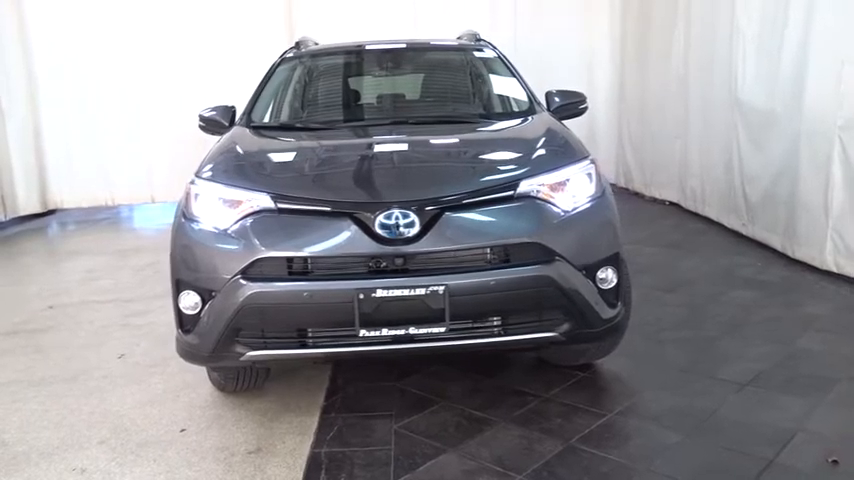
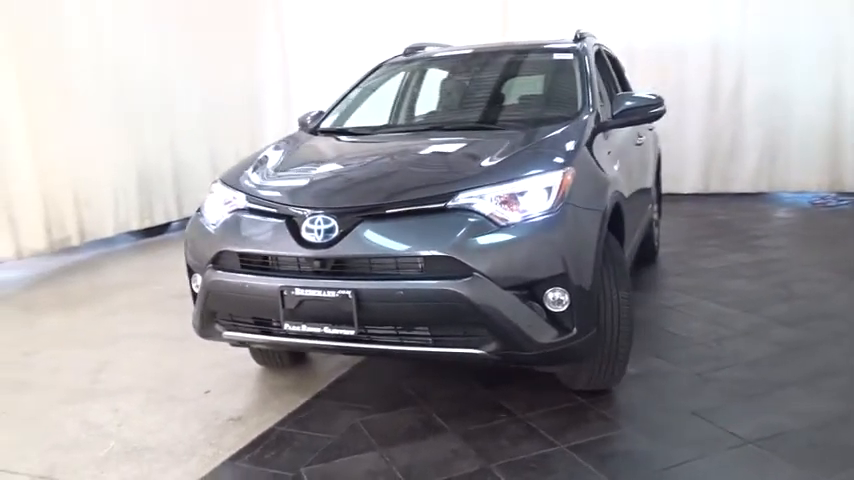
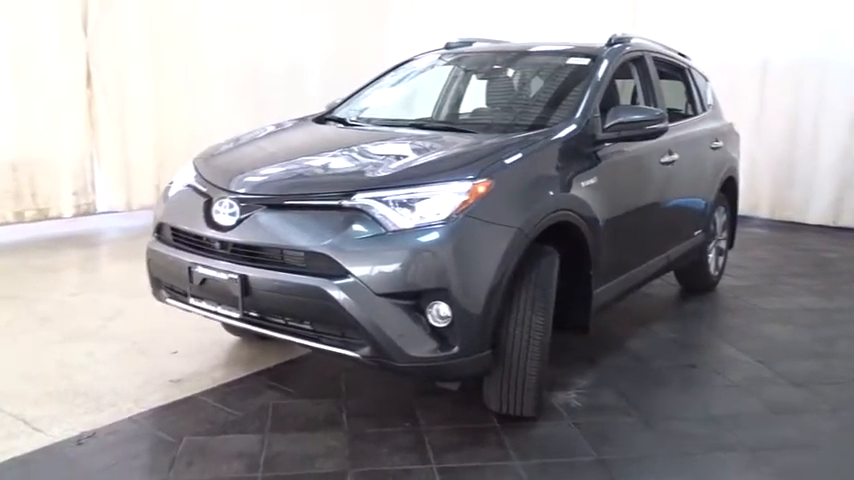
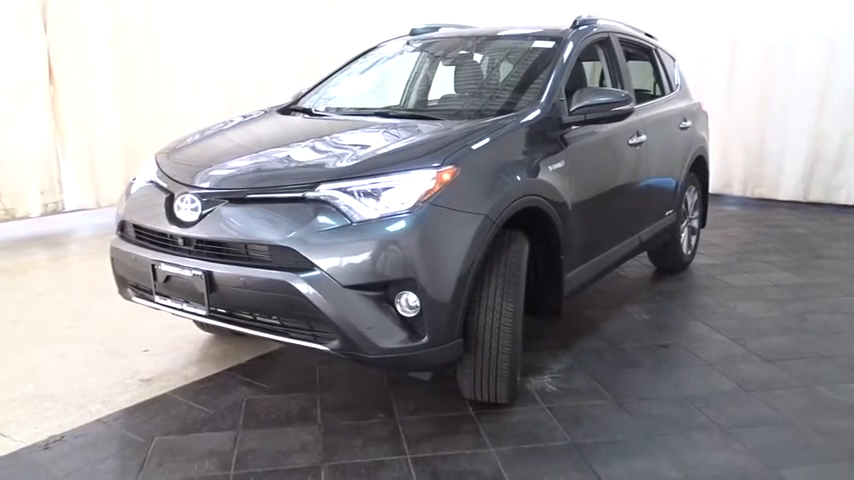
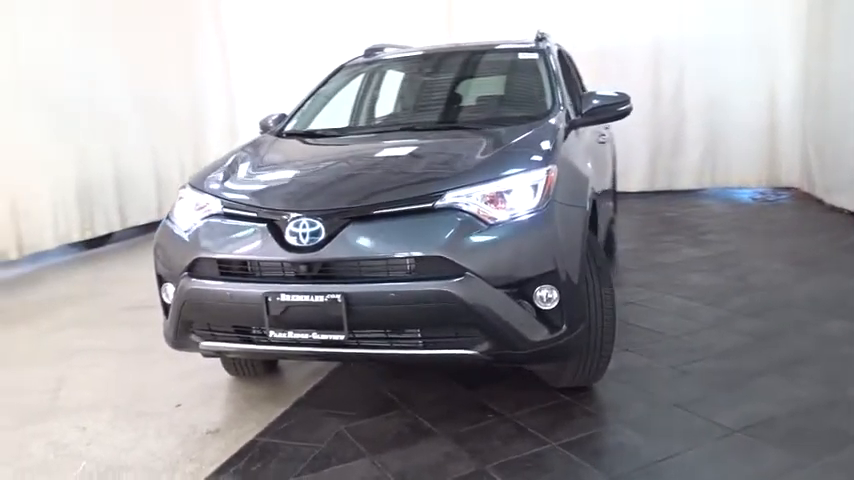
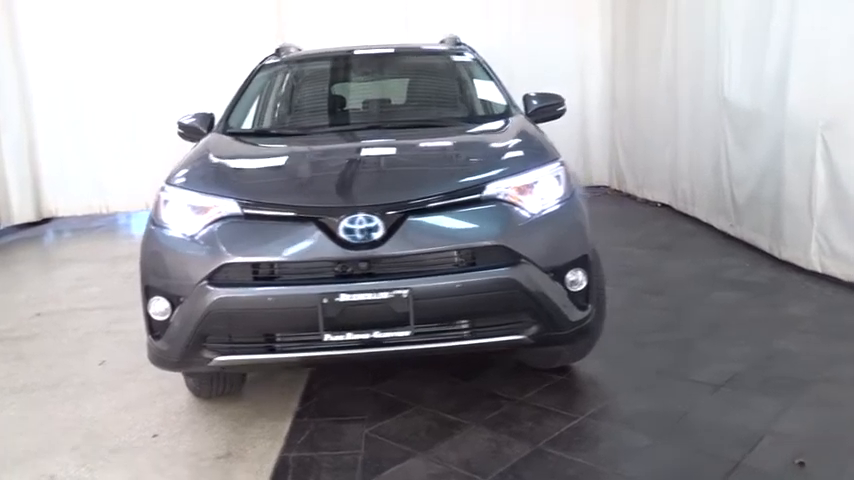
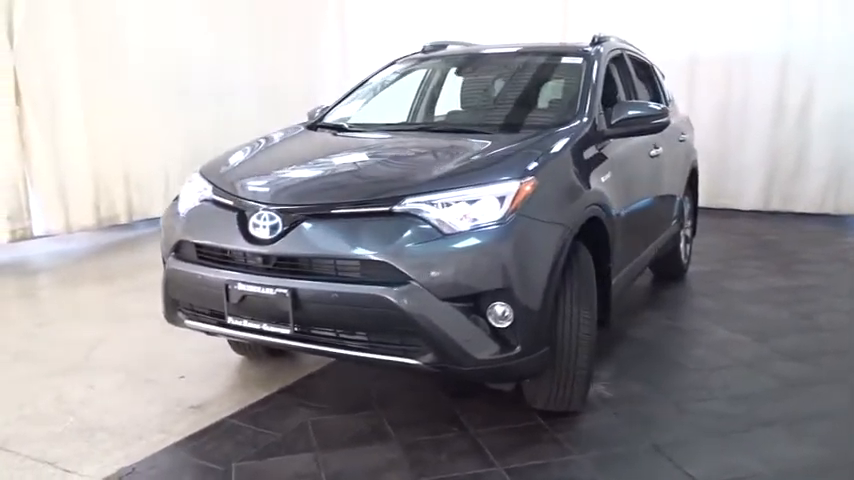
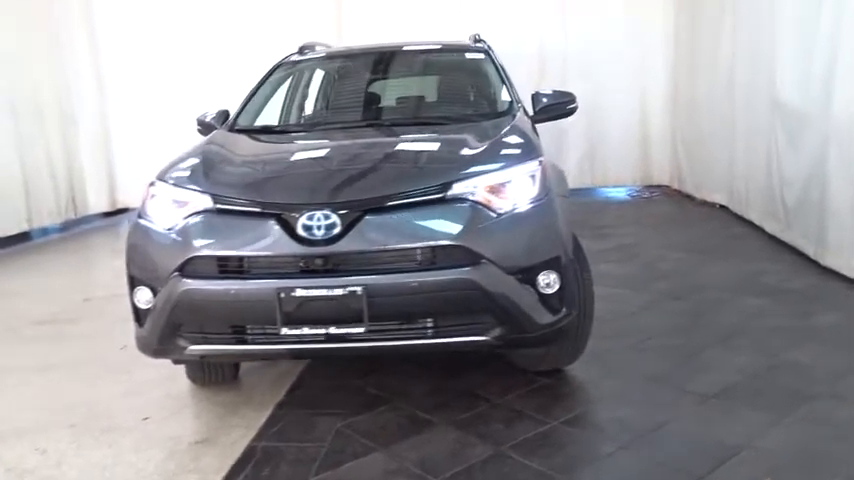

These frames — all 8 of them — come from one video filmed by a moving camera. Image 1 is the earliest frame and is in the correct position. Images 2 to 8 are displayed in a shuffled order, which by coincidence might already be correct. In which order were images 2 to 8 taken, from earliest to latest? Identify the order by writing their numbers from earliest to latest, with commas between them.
6, 8, 5, 2, 7, 3, 4
